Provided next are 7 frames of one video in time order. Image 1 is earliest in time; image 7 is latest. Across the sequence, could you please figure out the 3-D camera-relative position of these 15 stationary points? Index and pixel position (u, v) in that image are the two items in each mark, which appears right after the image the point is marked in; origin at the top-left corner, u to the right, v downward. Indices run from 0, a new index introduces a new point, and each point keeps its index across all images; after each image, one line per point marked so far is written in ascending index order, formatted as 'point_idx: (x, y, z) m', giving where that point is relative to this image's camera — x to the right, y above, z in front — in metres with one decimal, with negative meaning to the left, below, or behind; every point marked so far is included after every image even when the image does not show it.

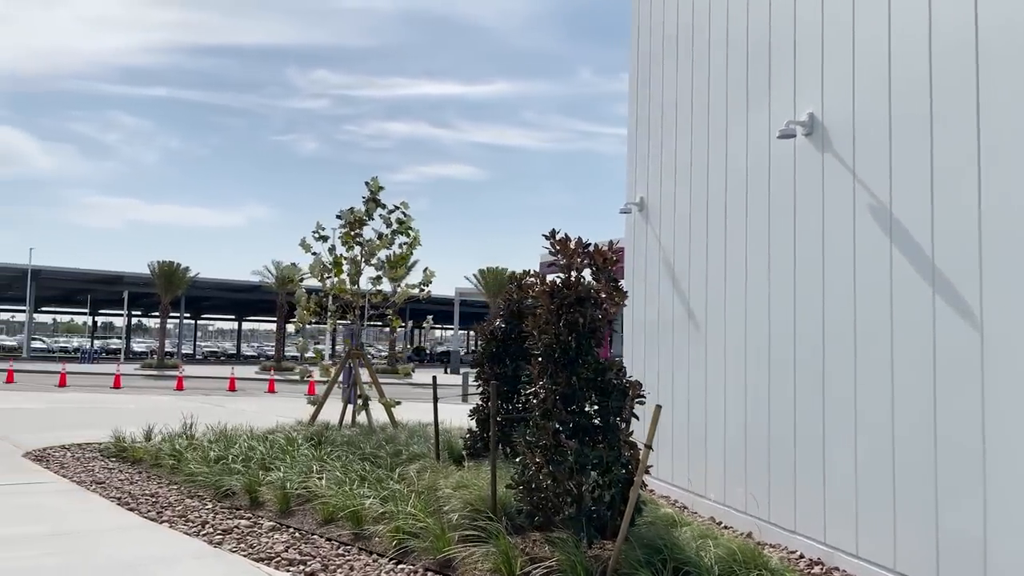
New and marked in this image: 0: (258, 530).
0: (-2.0, -1.9, +6.6) m
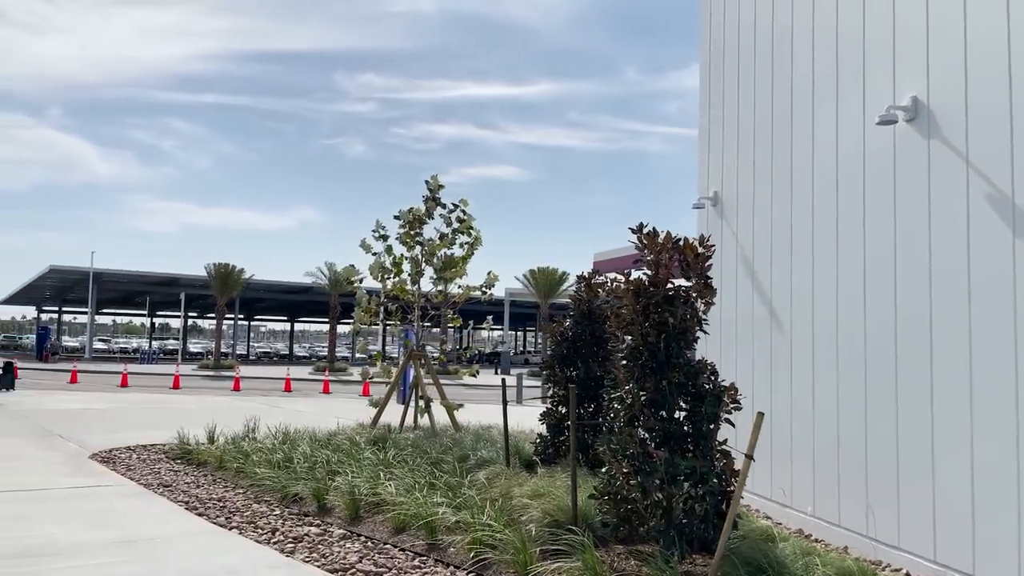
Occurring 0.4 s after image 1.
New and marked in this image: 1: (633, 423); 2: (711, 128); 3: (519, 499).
0: (-1.4, -1.9, +6.4) m
1: (+0.8, -0.8, +5.3) m
2: (+2.1, +1.7, +9.1) m
3: (0.0, -1.6, +6.4) m
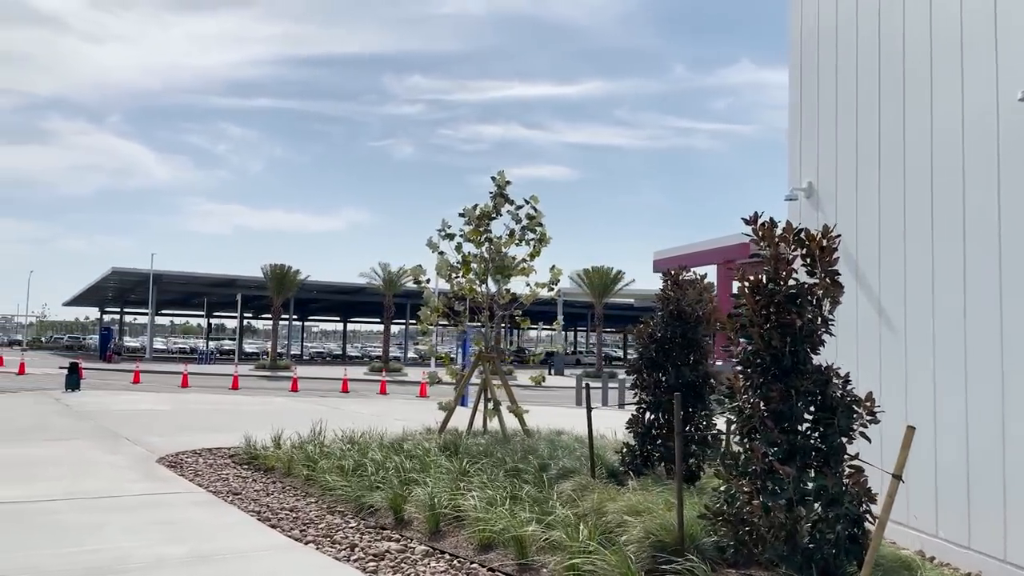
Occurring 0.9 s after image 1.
0: (-0.7, -1.9, +6.0) m
1: (+1.3, -0.8, +4.8) m
2: (+2.9, +1.7, +8.5) m
3: (+0.7, -1.6, +5.9) m
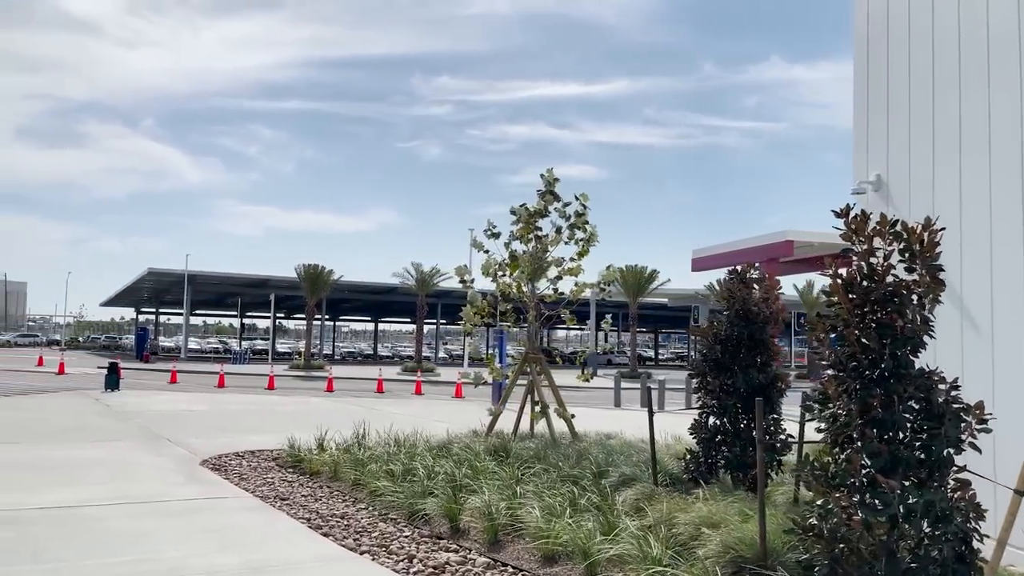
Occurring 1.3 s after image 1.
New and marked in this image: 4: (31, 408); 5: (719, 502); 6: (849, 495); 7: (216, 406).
0: (-0.3, -1.9, +5.7) m
1: (+1.7, -0.8, +4.4) m
2: (+3.4, +1.7, +8.1) m
3: (+1.1, -1.6, +5.6) m
4: (-10.0, -2.5, +17.7) m
5: (+1.5, -1.5, +6.1) m
6: (+1.7, -1.1, +4.4) m
7: (-6.8, -2.7, +19.7) m
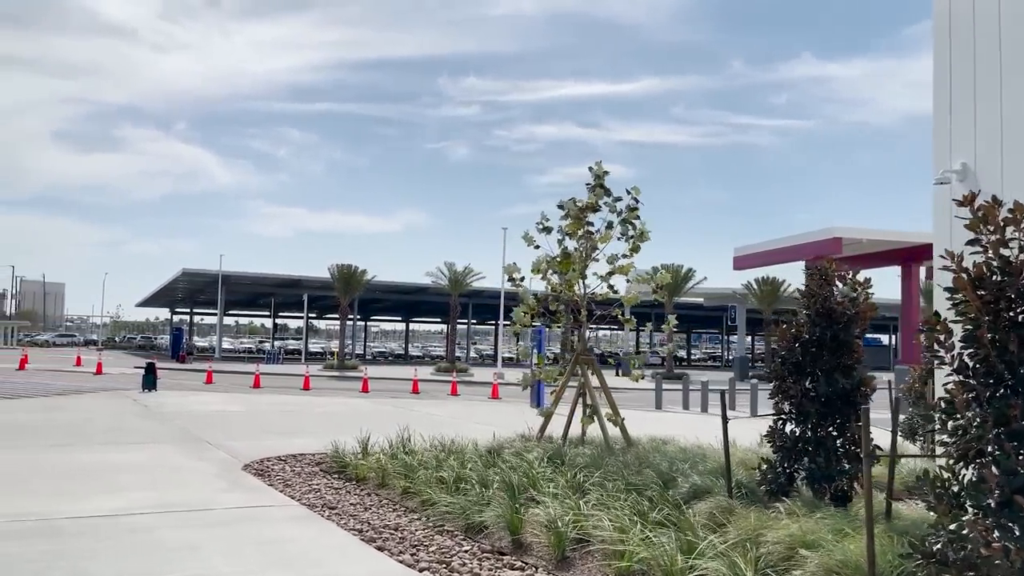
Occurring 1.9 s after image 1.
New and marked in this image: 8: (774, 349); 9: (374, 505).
0: (+0.2, -1.8, +5.2) m
1: (+2.1, -0.8, +3.9) m
2: (+3.9, +1.8, +7.5) m
3: (+1.6, -1.6, +5.1) m
4: (-9.1, -2.5, +17.6) m
5: (+2.0, -1.5, +5.6) m
6: (+2.1, -1.0, +3.9) m
7: (-5.9, -2.7, +19.5) m
8: (+2.1, -0.5, +6.8) m
9: (-1.3, -2.0, +7.8) m
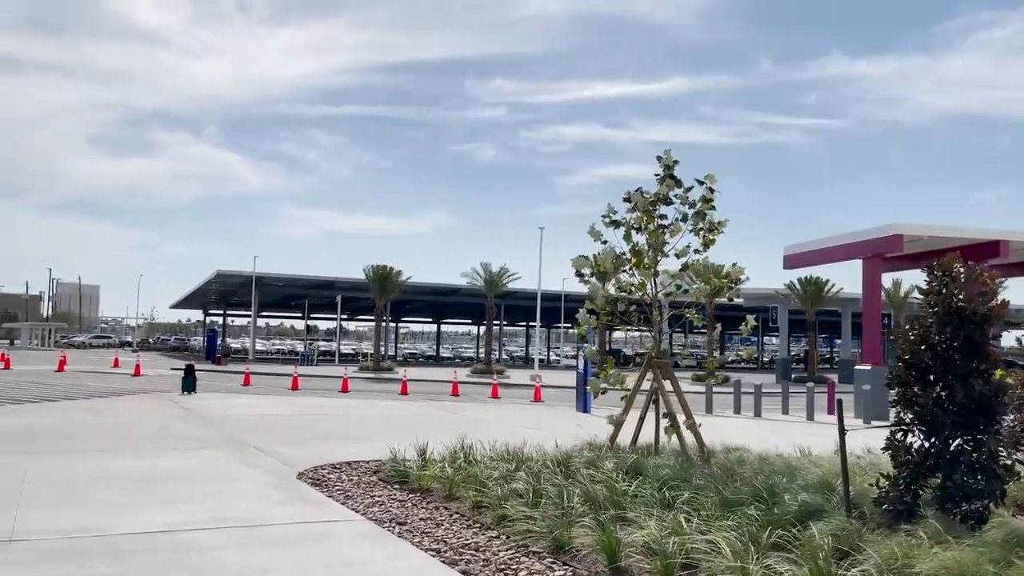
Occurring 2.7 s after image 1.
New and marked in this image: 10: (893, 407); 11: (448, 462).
0: (+0.8, -1.8, +4.6) m
1: (+2.7, -0.8, +3.2) m
2: (+4.6, +1.8, +6.8) m
3: (+2.2, -1.5, +4.5) m
4: (-8.1, -2.5, +17.3) m
5: (+2.6, -1.5, +5.0) m
6: (+2.7, -1.0, +3.2) m
7: (-4.8, -2.7, +19.1) m
8: (+2.7, -0.5, +6.1) m
9: (-0.6, -2.0, +7.2) m
10: (+2.7, -0.9, +6.1) m
11: (-0.7, -1.9, +9.5) m
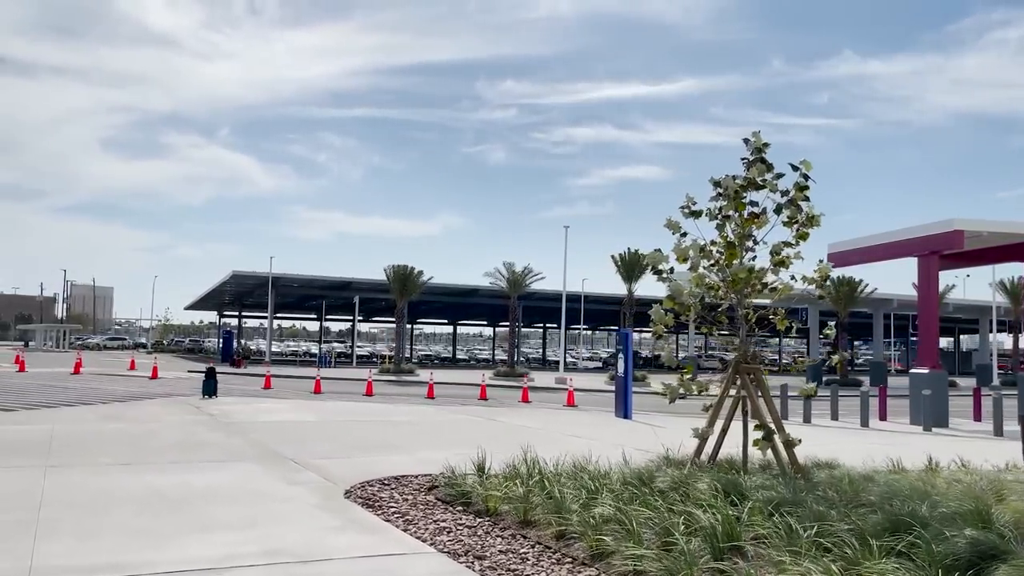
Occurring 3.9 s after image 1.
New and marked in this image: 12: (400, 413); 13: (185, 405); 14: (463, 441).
0: (+1.5, -1.8, +3.6) m
1: (+3.4, -0.7, +2.2) m
2: (+5.3, +1.8, +5.7) m
3: (+2.9, -1.5, +3.4) m
4: (-7.3, -2.5, +16.3) m
5: (+3.2, -1.4, +3.9) m
6: (+3.3, -1.0, +2.1) m
7: (-4.0, -2.7, +18.1) m
8: (+3.4, -0.4, +5.0) m
9: (+0.1, -1.9, +6.2) m
10: (+3.4, -0.8, +5.1) m
11: (0.0, -1.9, +8.4) m
12: (-2.6, -2.9, +19.7) m
13: (-7.4, -2.7, +19.2) m
14: (-0.7, -2.2, +12.8) m
